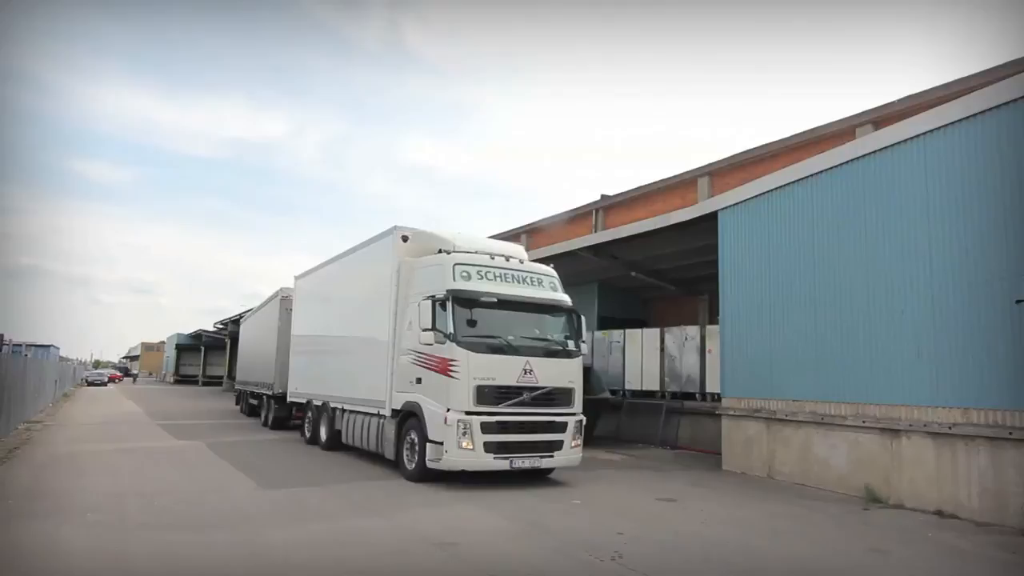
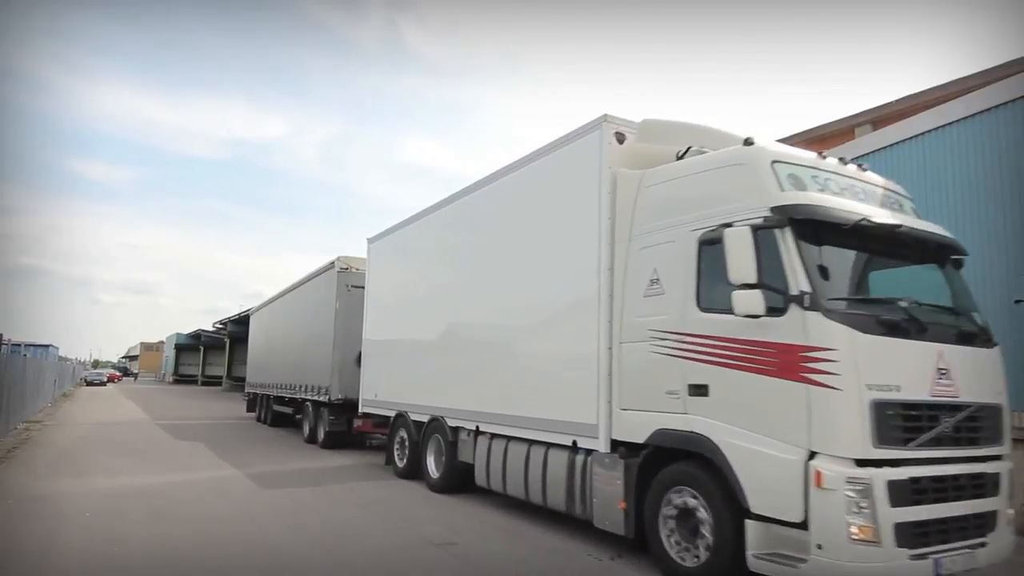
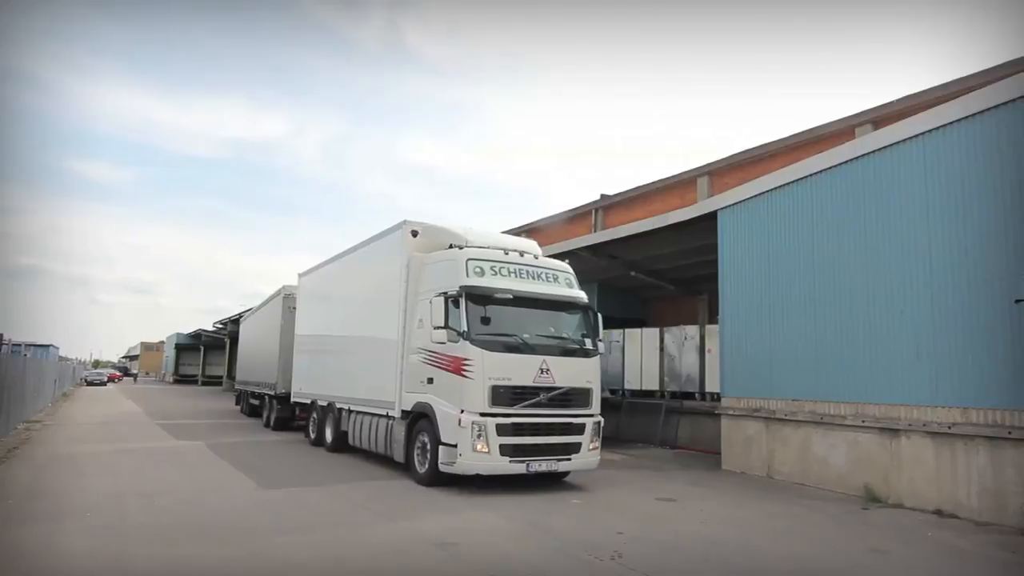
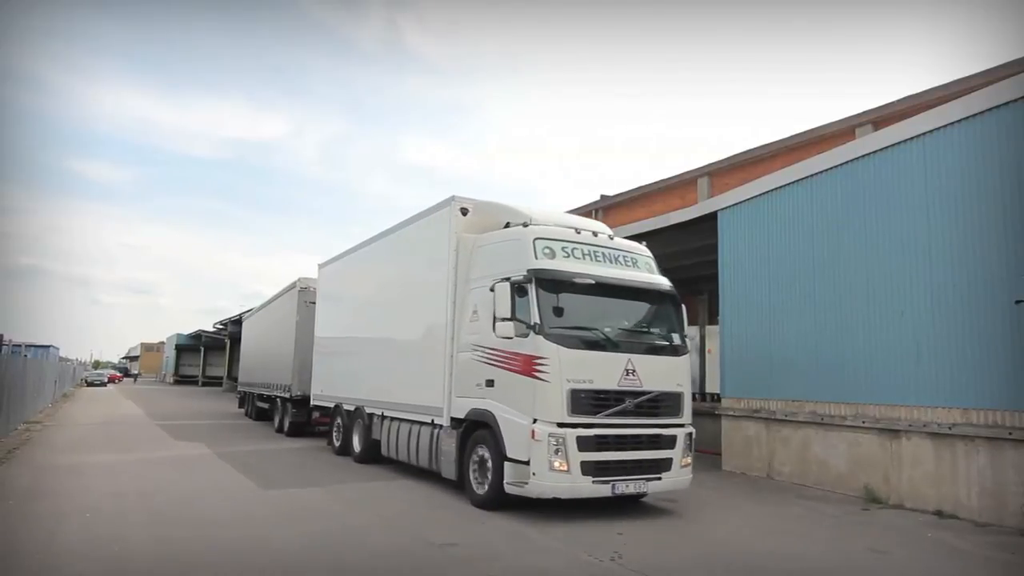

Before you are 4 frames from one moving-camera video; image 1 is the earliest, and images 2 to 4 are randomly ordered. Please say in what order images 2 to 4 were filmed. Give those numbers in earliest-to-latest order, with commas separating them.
3, 4, 2
